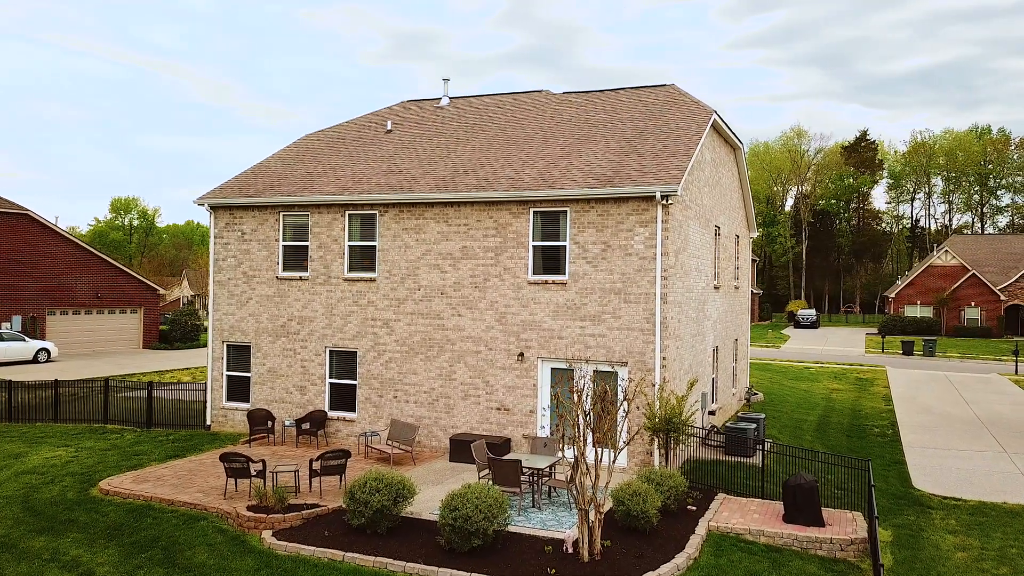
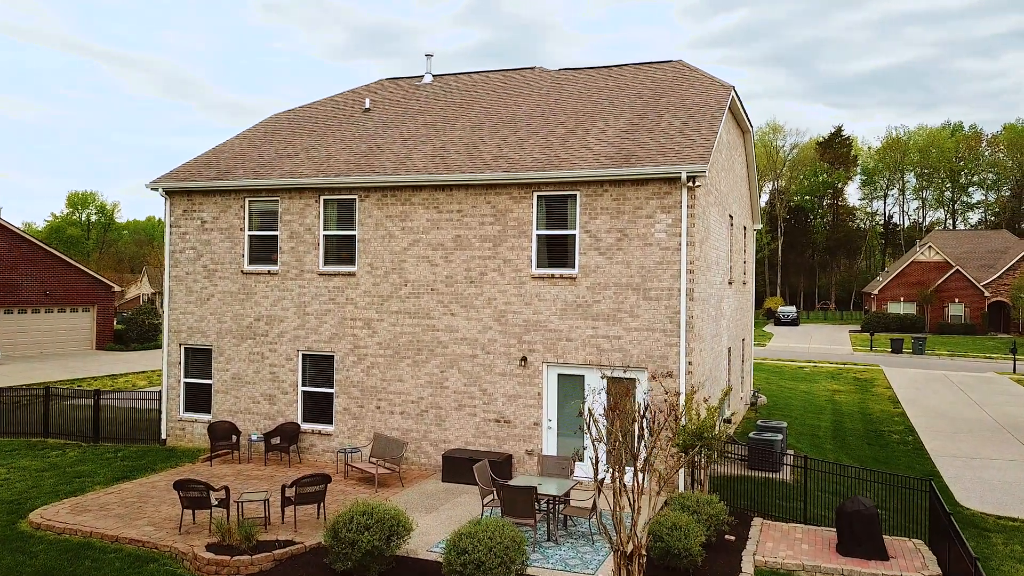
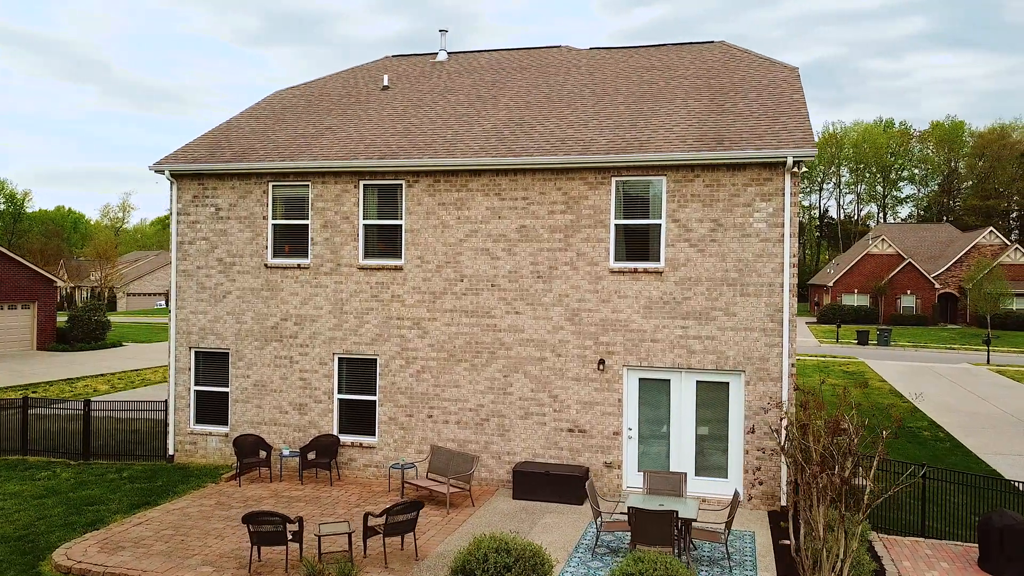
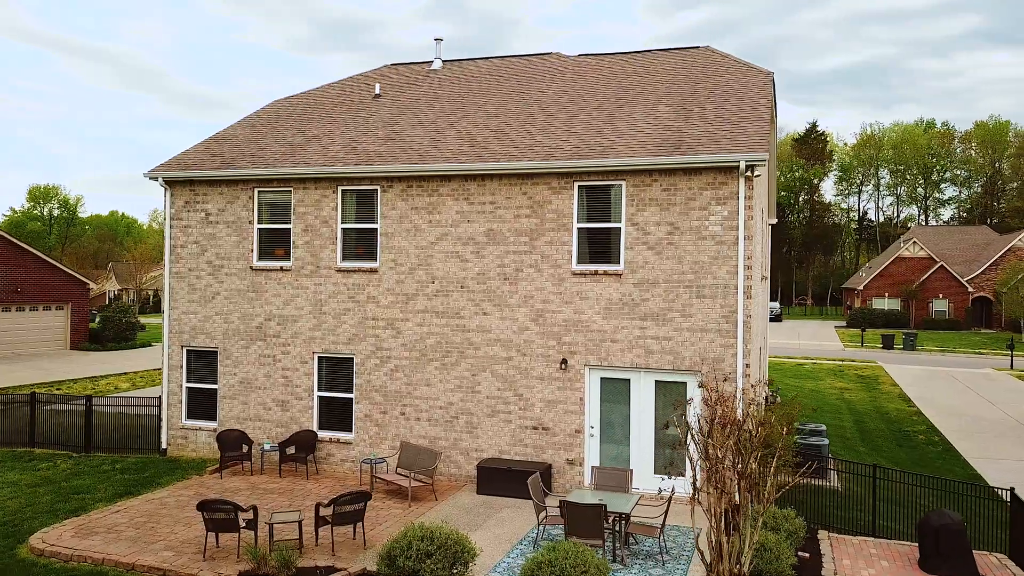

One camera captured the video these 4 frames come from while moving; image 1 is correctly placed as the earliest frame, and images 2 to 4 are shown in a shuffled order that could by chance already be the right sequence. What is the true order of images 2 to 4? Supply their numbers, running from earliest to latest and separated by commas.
2, 4, 3
